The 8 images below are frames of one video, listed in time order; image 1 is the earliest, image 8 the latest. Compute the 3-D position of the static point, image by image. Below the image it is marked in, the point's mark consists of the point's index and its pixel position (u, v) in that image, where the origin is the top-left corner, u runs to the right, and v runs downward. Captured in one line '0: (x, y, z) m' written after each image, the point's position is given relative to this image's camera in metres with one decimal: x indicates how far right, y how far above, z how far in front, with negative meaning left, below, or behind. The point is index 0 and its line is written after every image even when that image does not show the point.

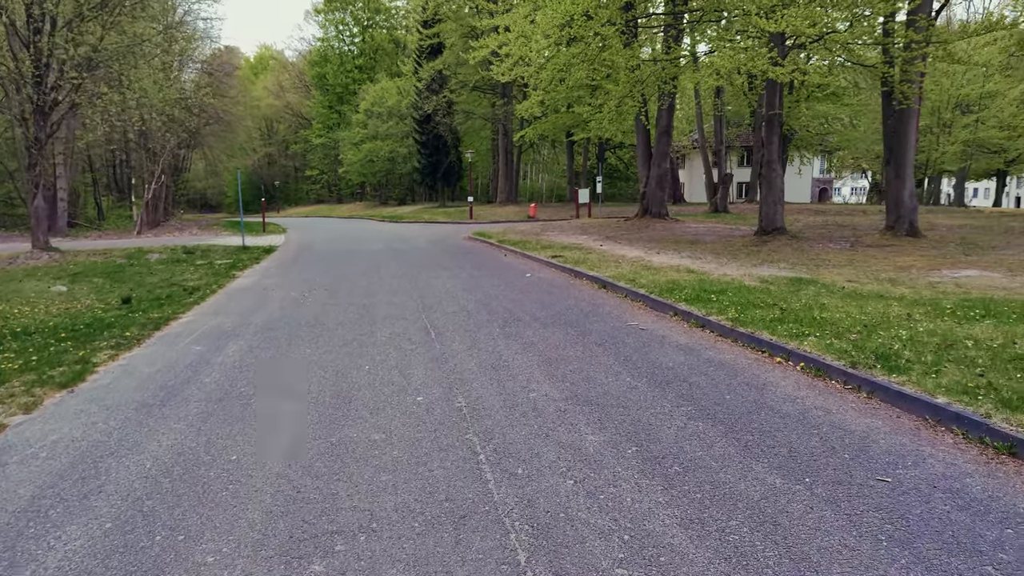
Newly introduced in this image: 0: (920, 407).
0: (+2.7, -0.8, +4.6) m
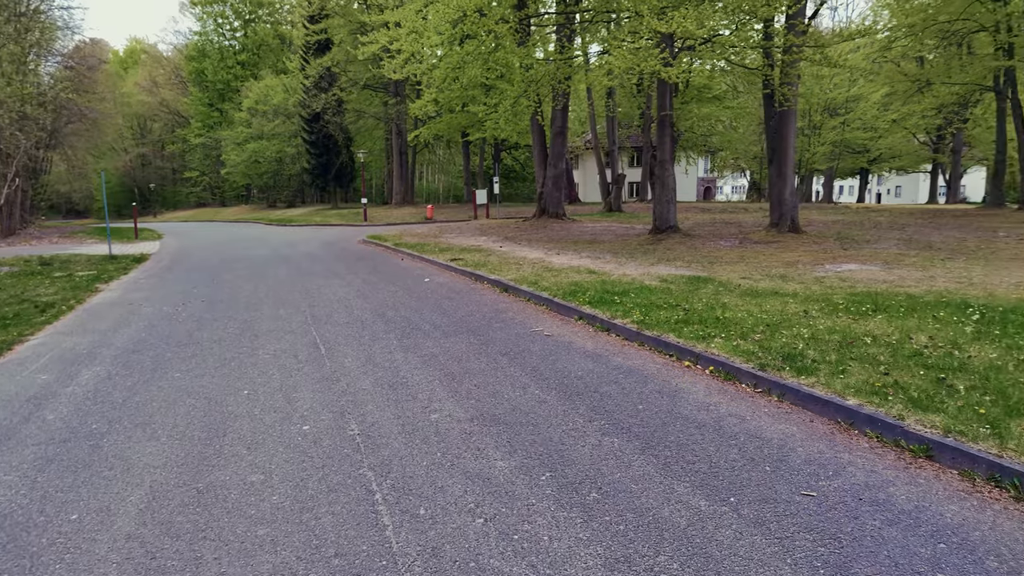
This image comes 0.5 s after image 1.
0: (+2.0, -0.8, +4.5) m
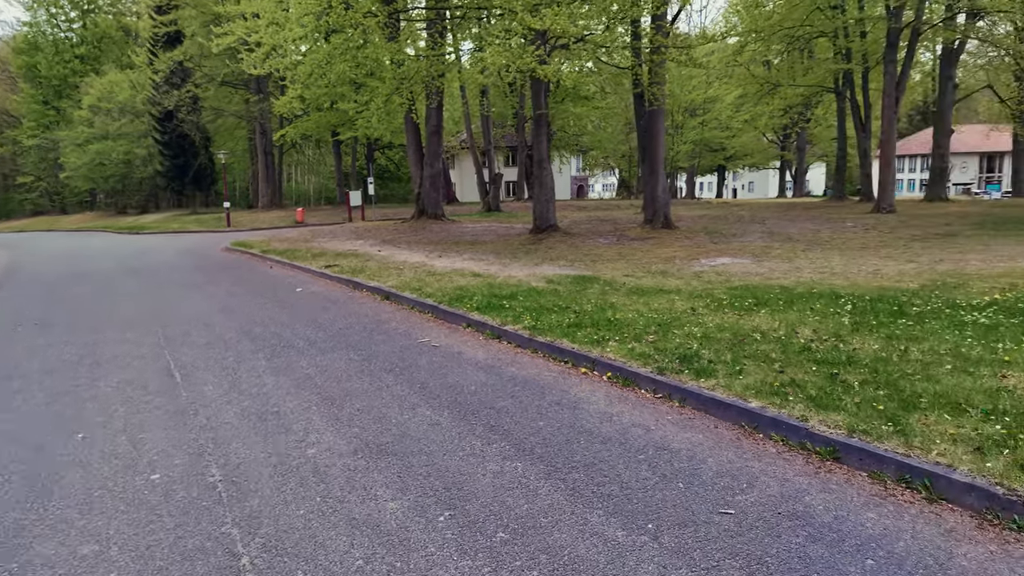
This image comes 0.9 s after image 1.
0: (+1.4, -0.8, +4.3) m
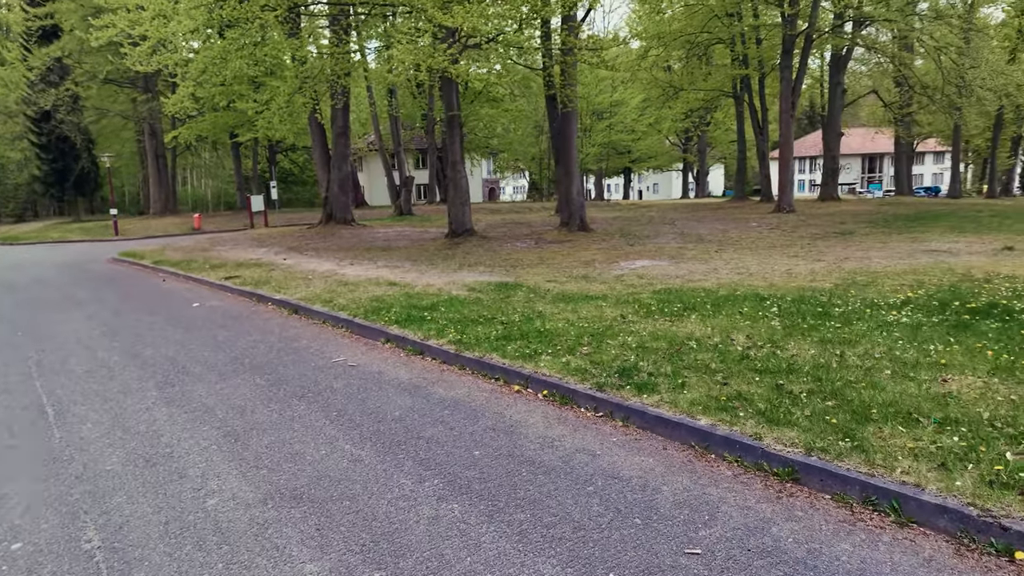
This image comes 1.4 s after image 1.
0: (+1.0, -0.8, +4.1) m
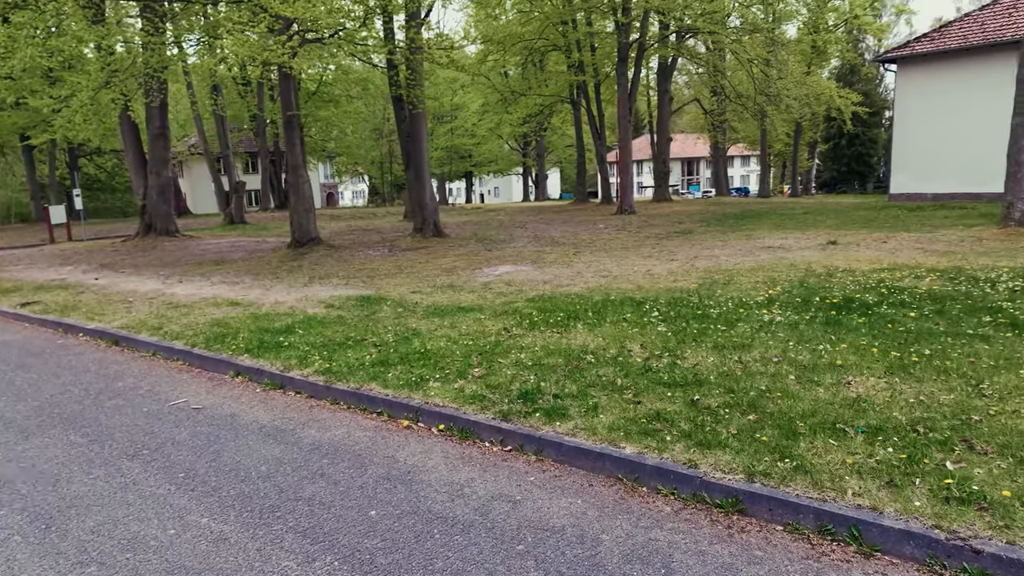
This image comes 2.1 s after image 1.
0: (+0.5, -0.9, +3.6) m
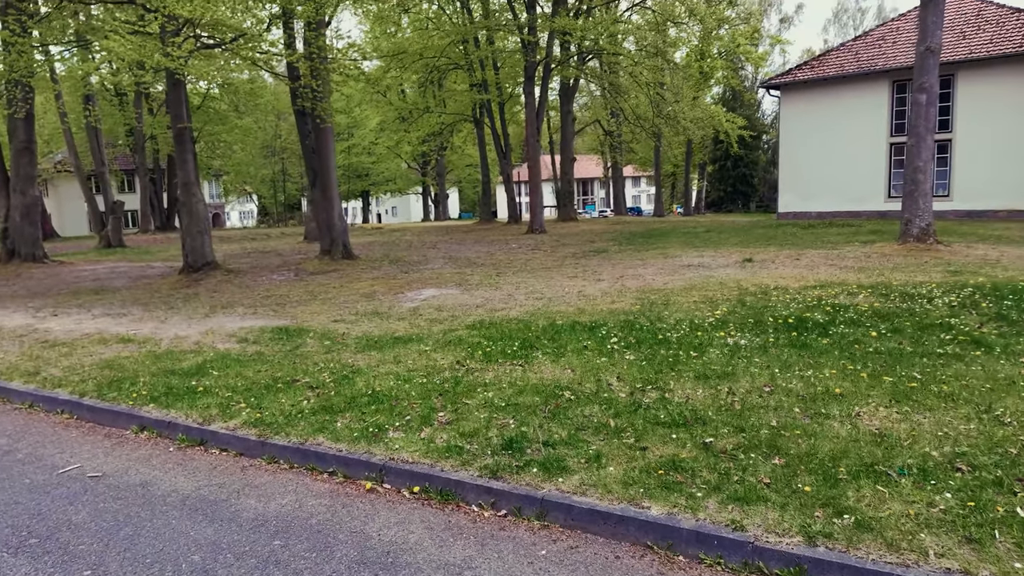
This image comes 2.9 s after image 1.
0: (+0.5, -1.1, +3.1) m
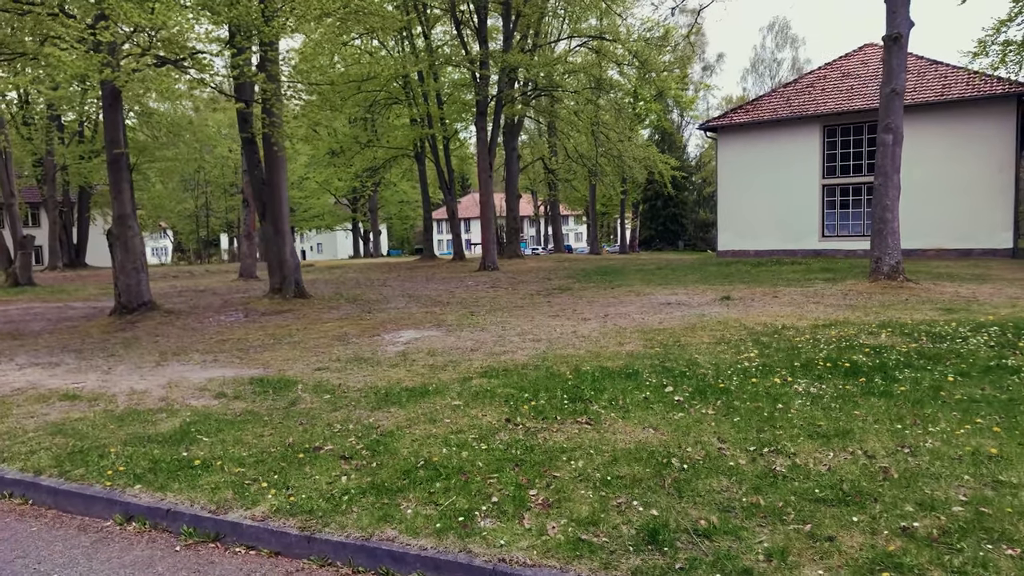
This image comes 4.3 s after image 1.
0: (+1.2, -1.2, +2.3) m
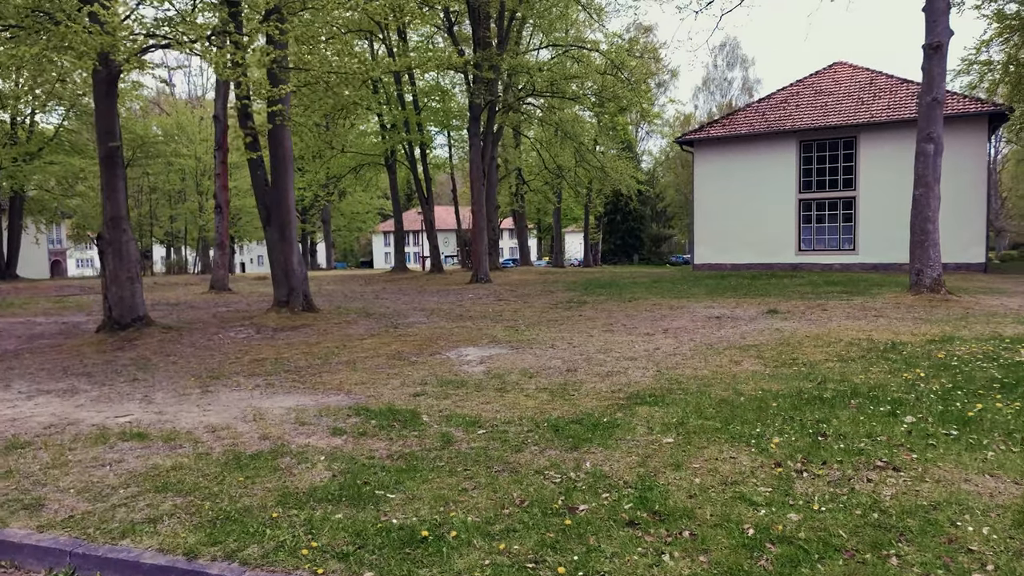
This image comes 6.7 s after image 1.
0: (+3.0, -1.3, +1.5) m
